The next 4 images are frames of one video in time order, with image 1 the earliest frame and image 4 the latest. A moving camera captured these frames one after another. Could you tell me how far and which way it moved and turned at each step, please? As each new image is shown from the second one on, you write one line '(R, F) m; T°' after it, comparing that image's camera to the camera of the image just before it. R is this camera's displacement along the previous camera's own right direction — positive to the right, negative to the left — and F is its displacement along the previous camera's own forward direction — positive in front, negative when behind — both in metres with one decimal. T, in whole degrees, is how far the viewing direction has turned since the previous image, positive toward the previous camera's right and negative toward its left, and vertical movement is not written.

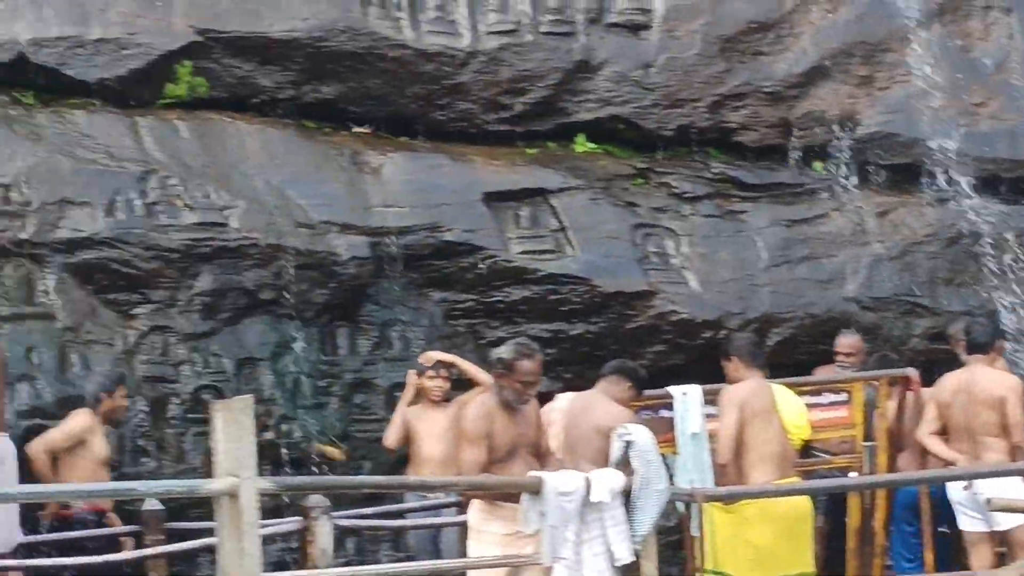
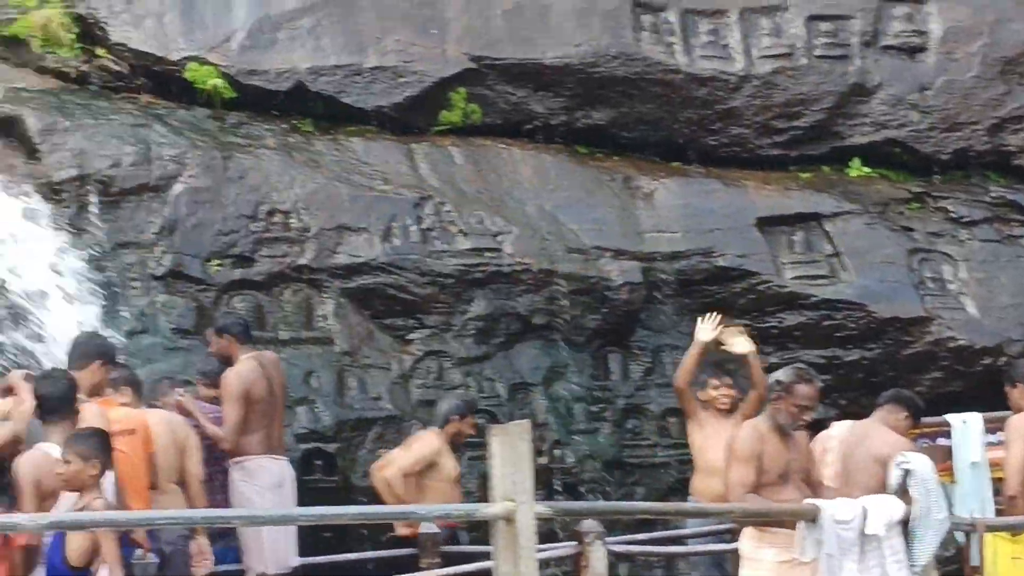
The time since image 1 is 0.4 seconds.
(-0.3, +0.2) m; -12°
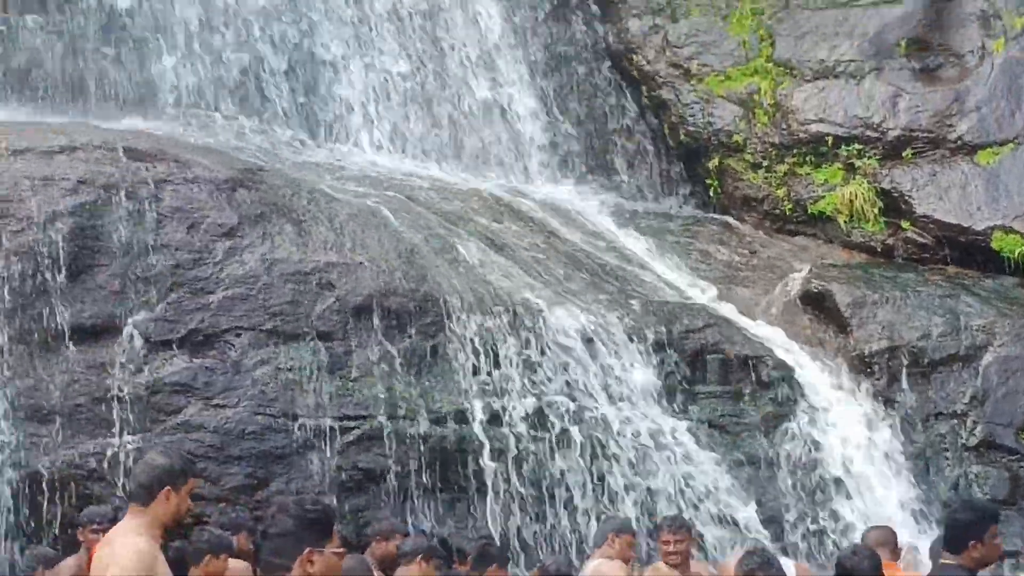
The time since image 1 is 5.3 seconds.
(-2.2, -0.8) m; -22°
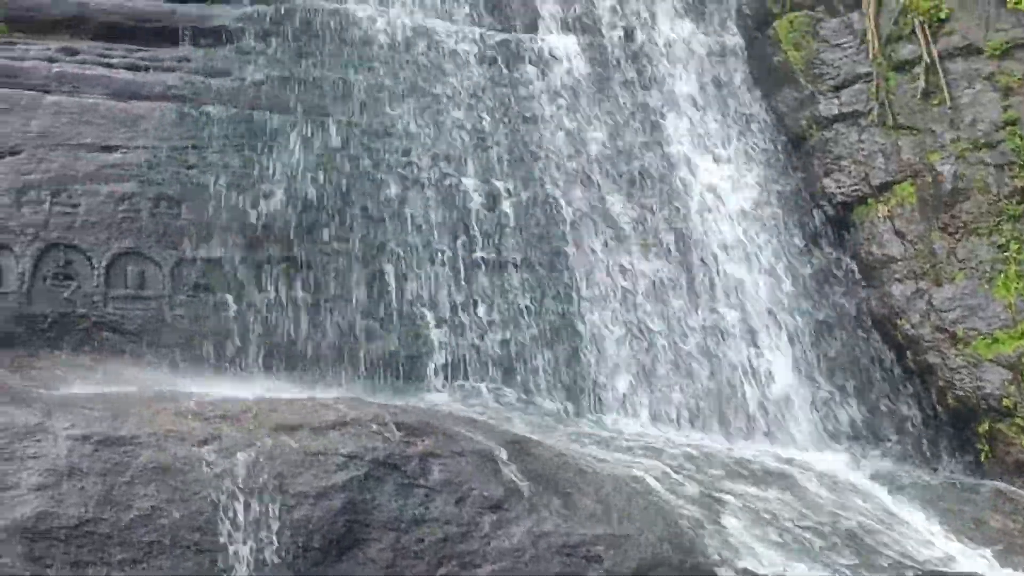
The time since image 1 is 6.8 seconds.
(-0.7, -0.6) m; -10°
